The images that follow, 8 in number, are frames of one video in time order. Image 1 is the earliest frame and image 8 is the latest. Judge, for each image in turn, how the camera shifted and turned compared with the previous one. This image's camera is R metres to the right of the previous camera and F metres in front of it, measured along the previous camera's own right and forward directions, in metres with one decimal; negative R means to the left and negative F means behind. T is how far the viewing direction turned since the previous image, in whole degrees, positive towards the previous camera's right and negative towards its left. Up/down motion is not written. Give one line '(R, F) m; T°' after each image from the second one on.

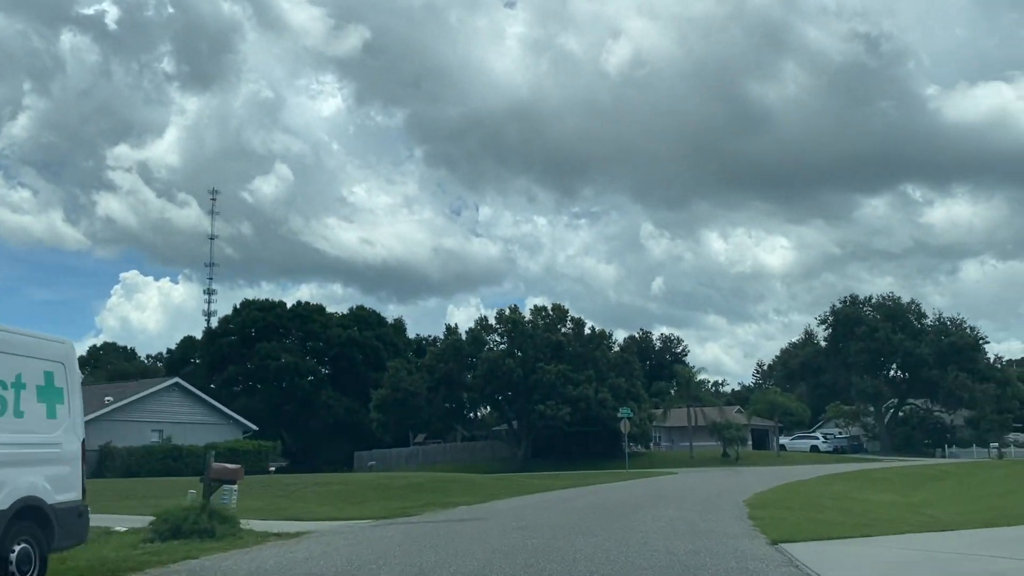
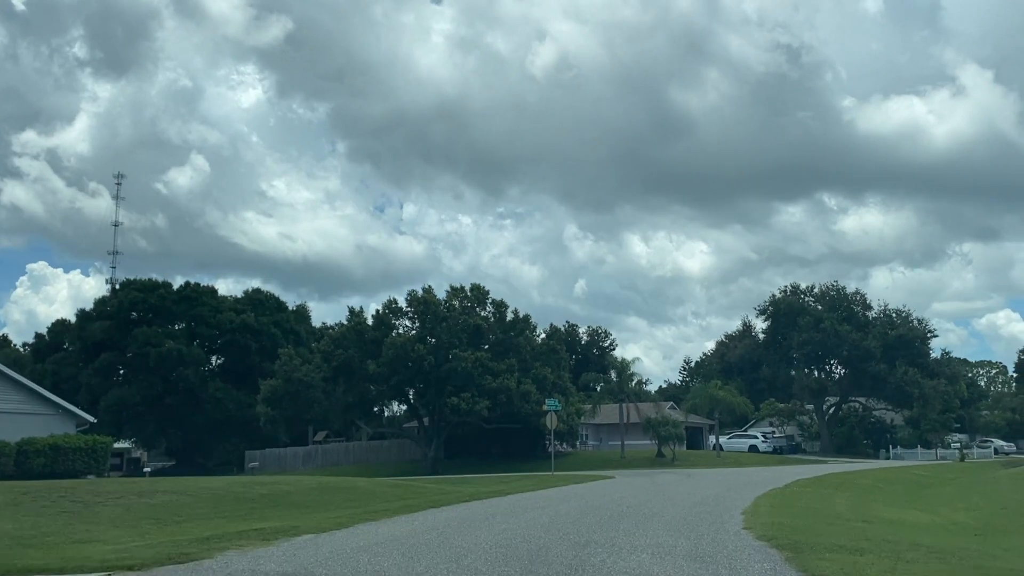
(+0.7, +8.5) m; +5°
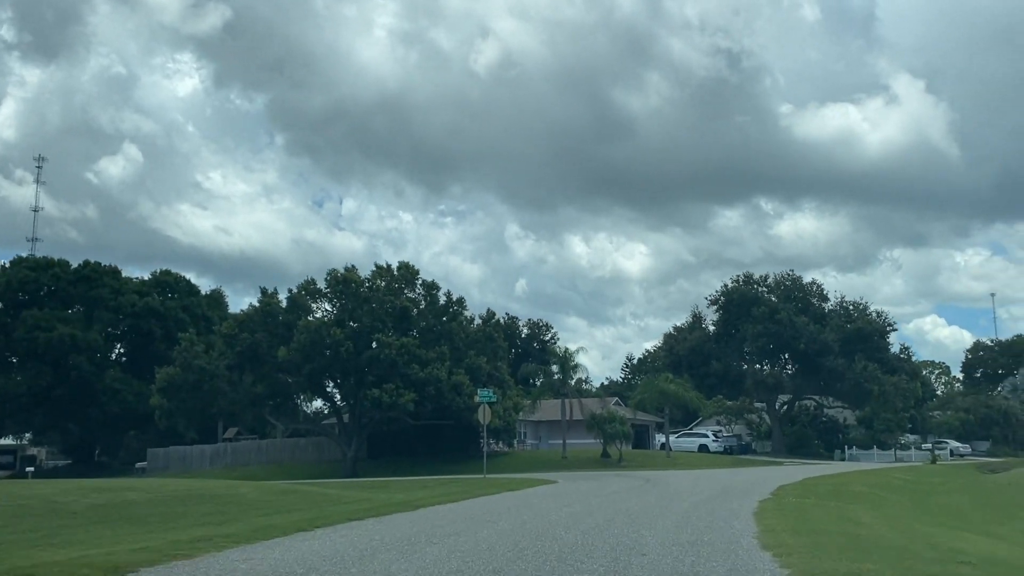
(+0.5, +6.4) m; +4°
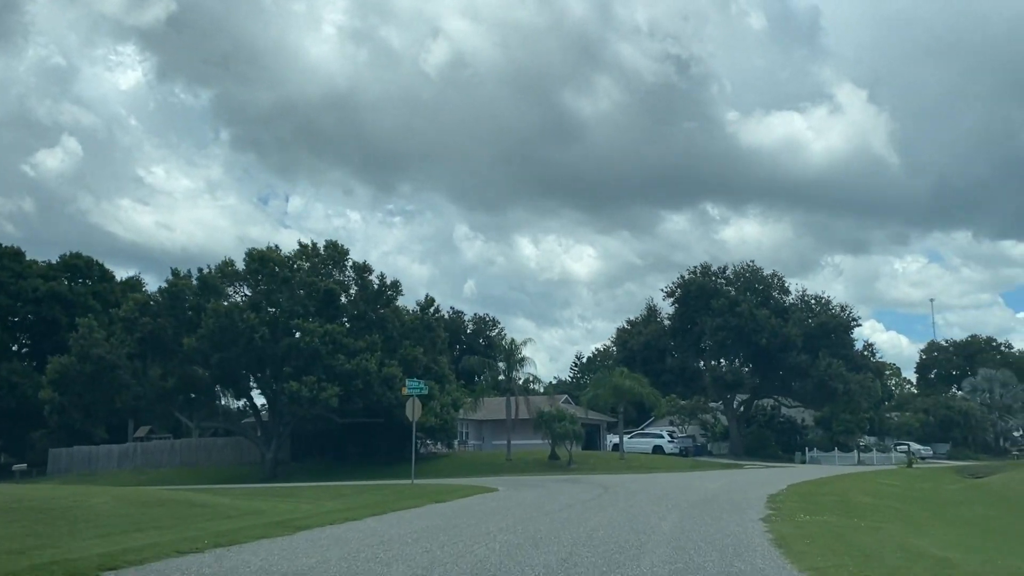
(+0.4, +5.4) m; +3°
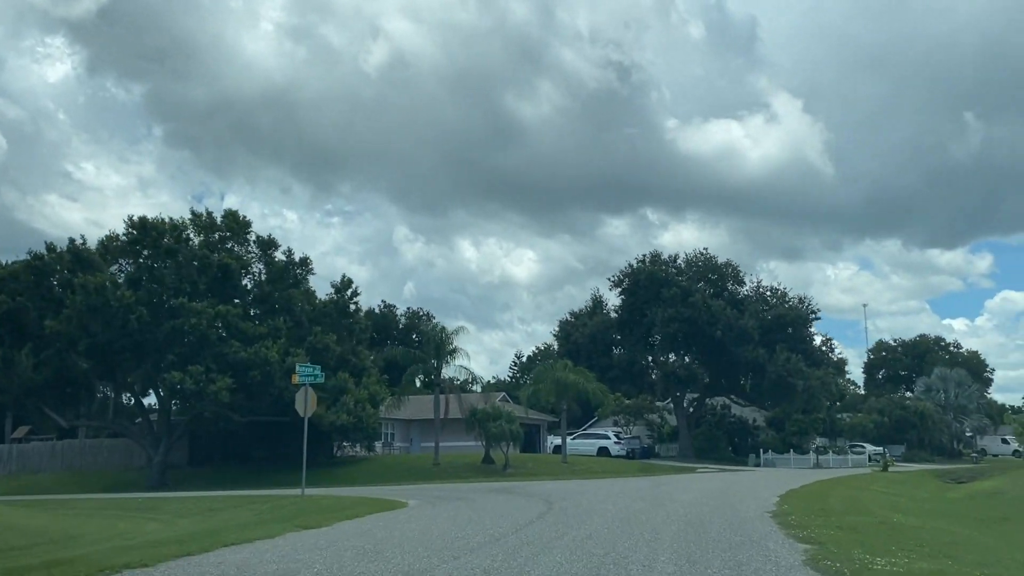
(+0.5, +6.3) m; +4°
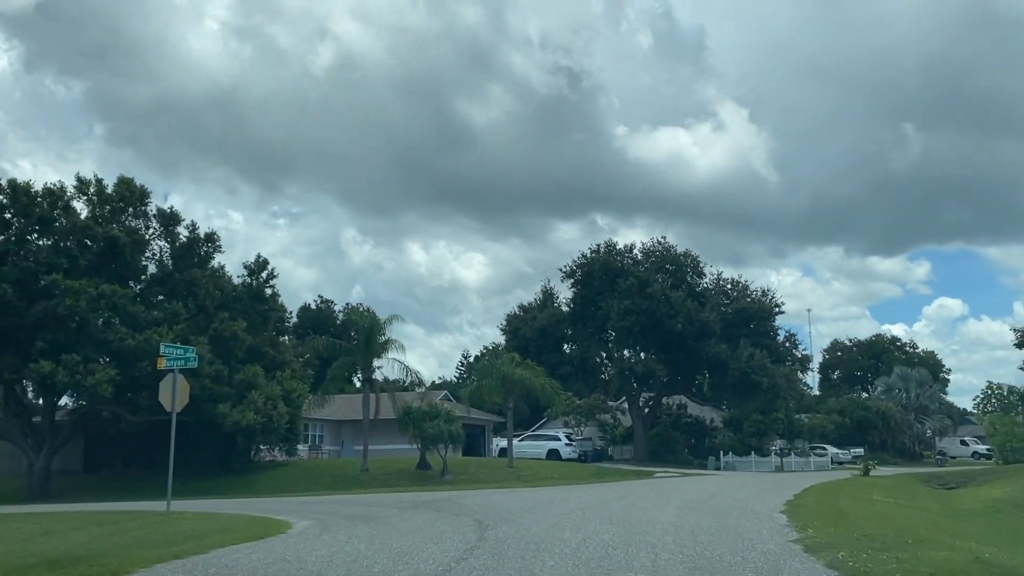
(+0.4, +5.2) m; +3°
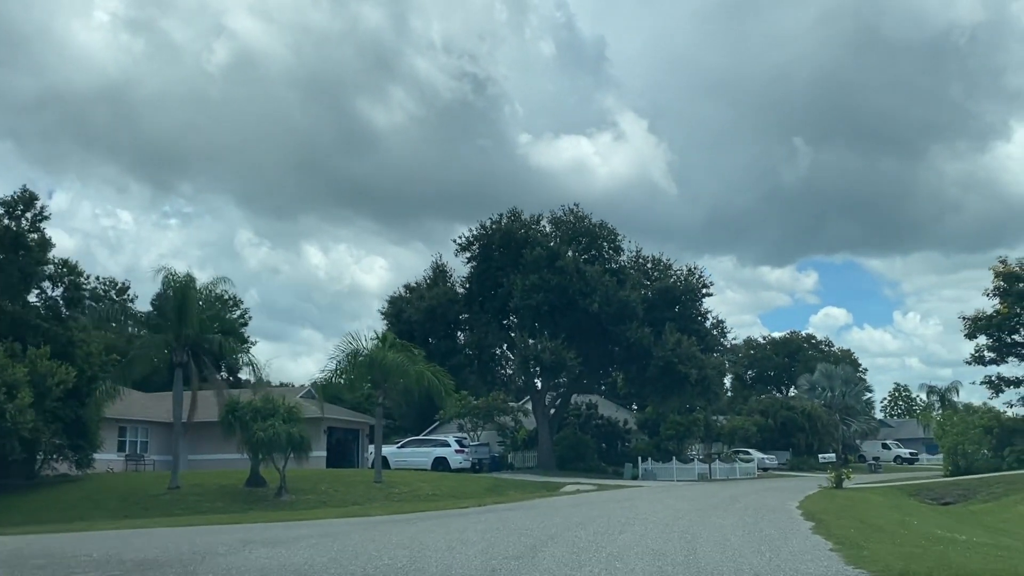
(+1.0, +10.0) m; +6°
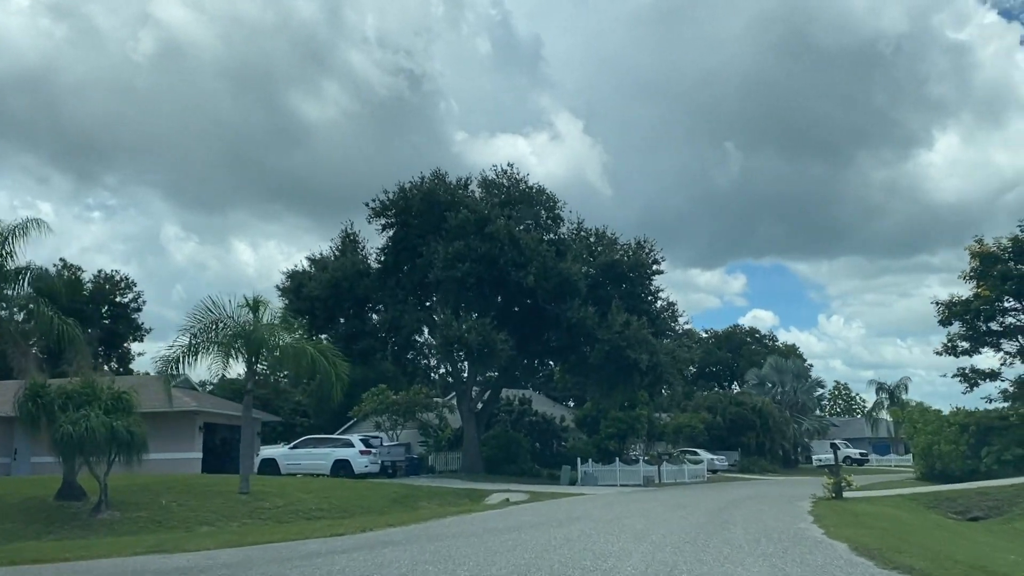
(+0.6, +7.1) m; +4°
